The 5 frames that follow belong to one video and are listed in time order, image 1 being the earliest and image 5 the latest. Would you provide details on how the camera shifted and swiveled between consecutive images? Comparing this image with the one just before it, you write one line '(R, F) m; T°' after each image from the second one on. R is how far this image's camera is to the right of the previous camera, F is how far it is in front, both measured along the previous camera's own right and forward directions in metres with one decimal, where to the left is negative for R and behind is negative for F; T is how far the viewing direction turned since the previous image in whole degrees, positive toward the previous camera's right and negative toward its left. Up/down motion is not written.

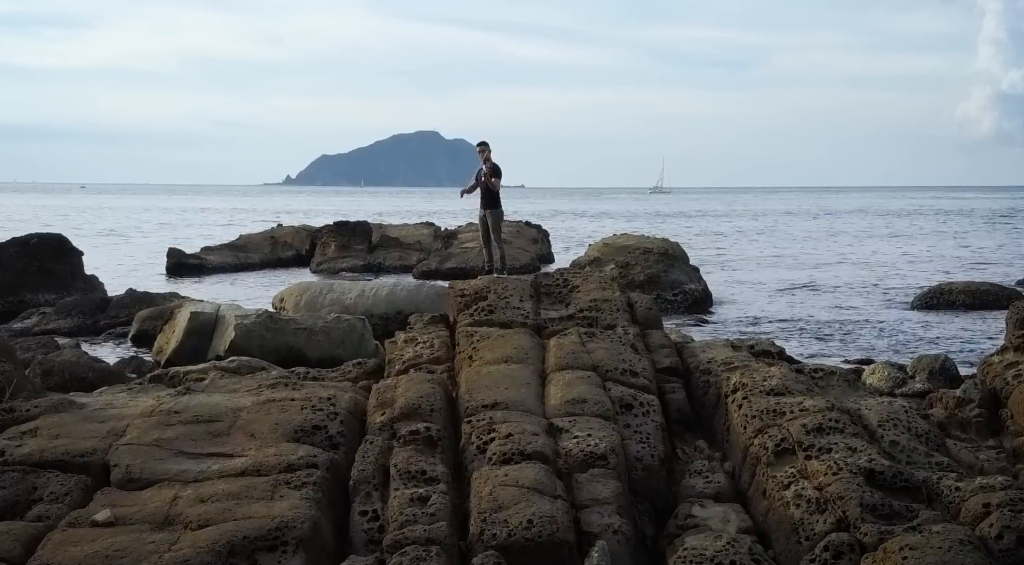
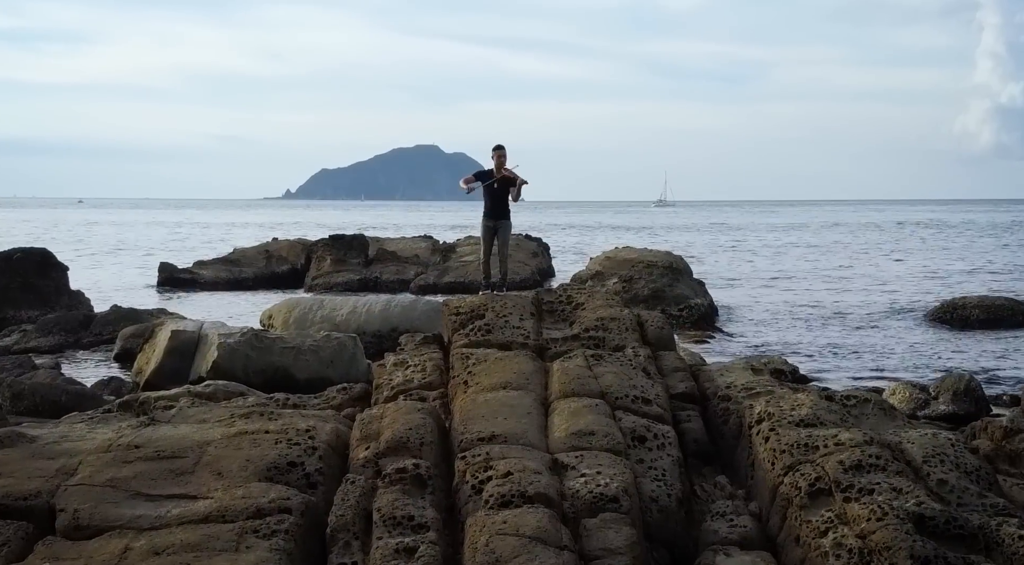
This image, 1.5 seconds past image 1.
(0.0, +1.3) m; 0°
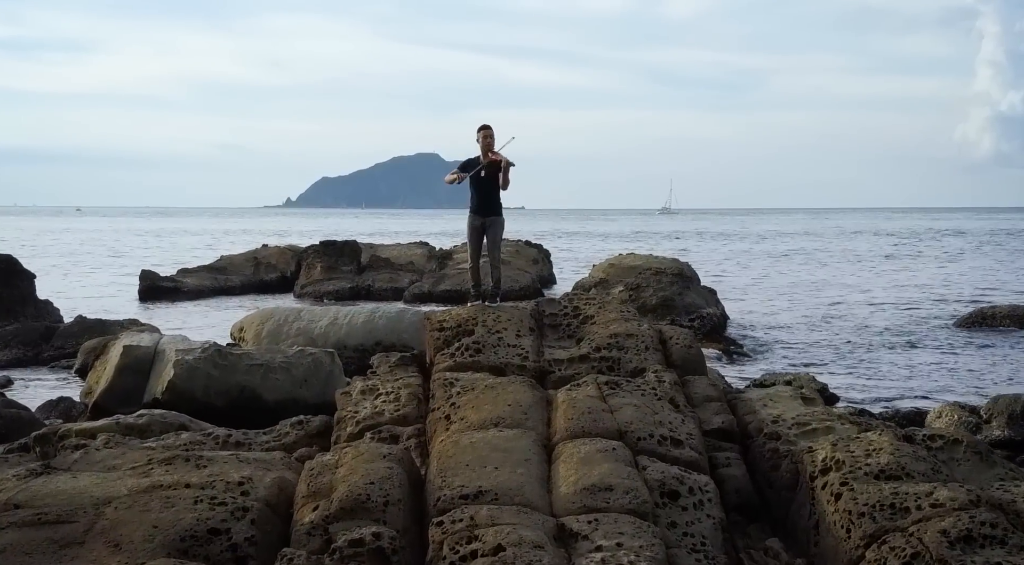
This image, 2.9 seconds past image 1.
(0.0, +2.6) m; 0°
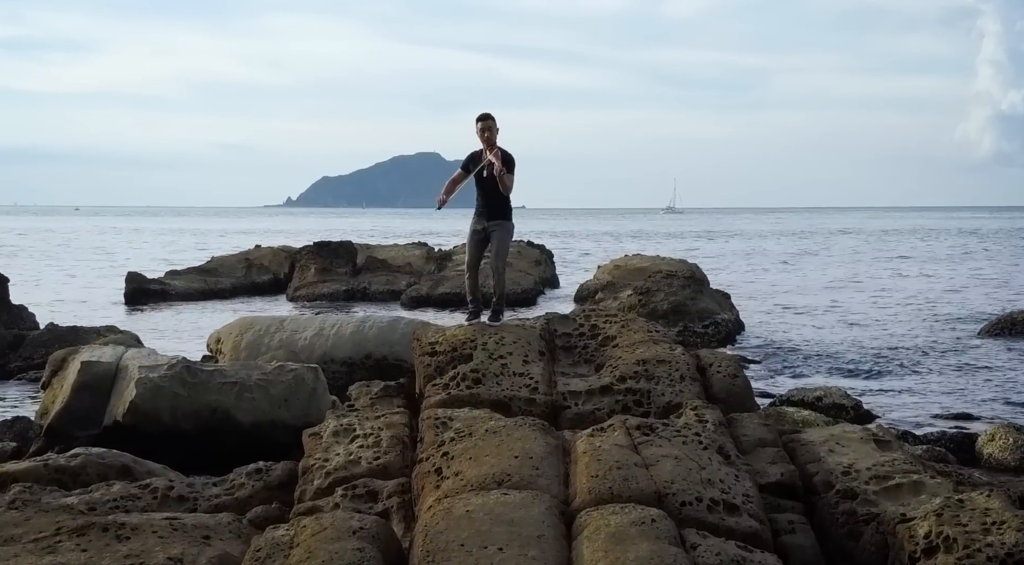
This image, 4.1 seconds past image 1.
(0.0, +2.1) m; 0°
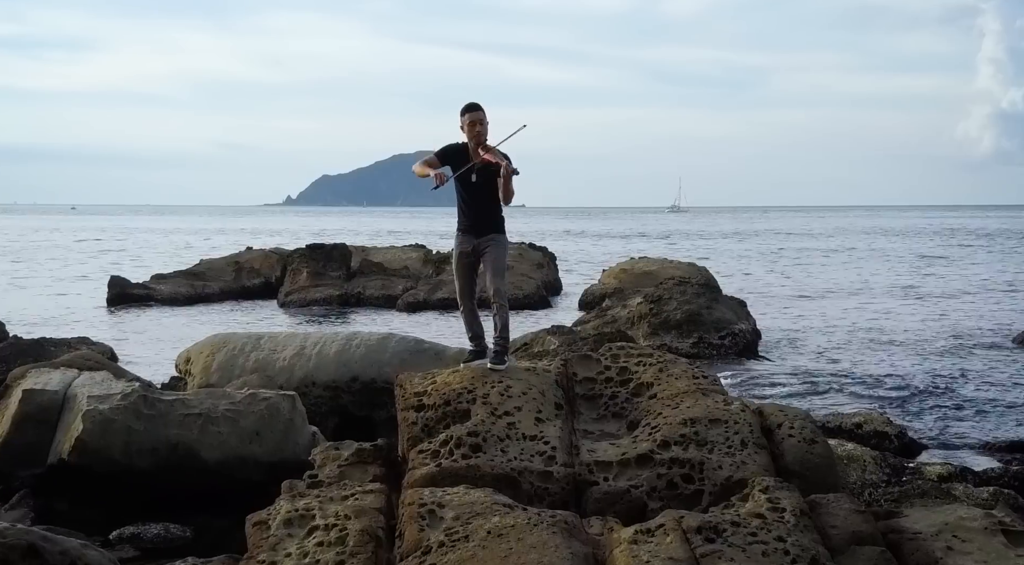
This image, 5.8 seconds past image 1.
(0.0, +2.2) m; 0°
